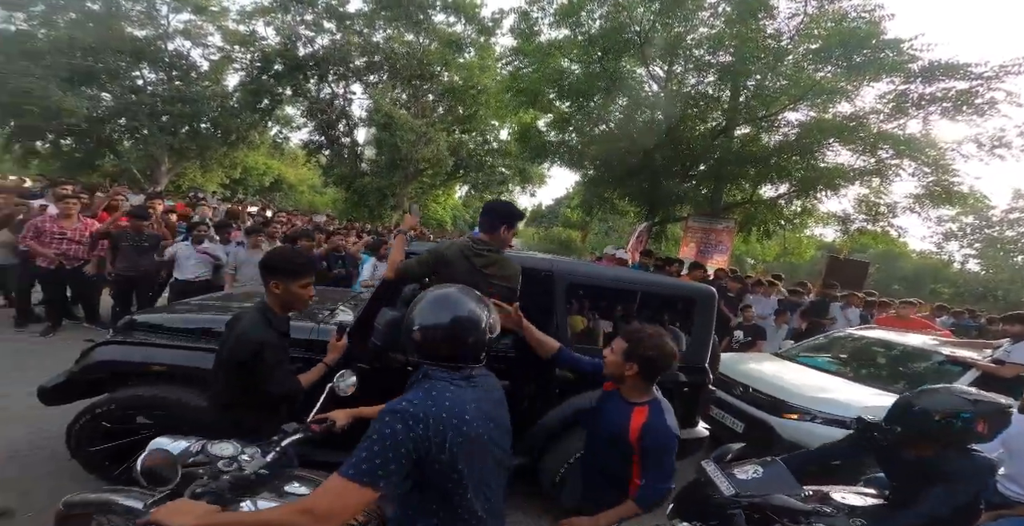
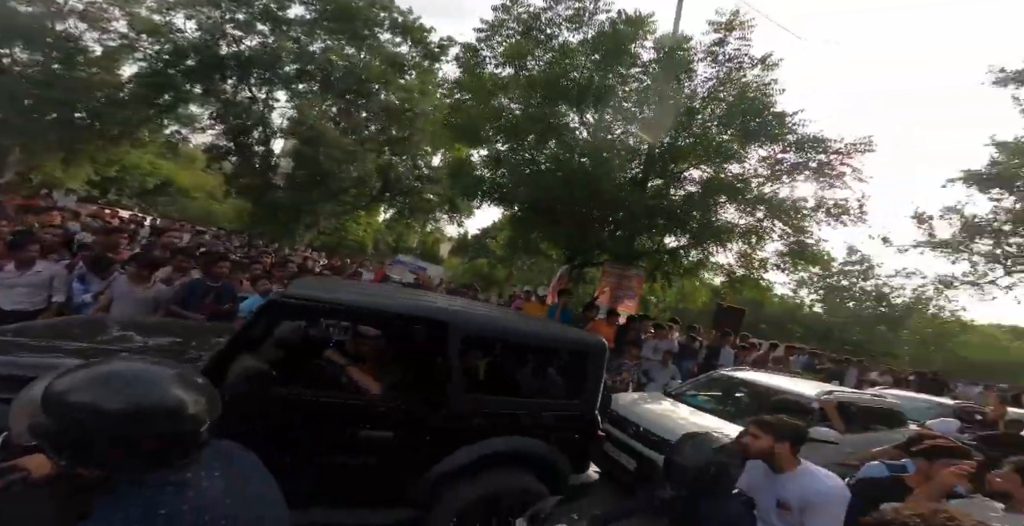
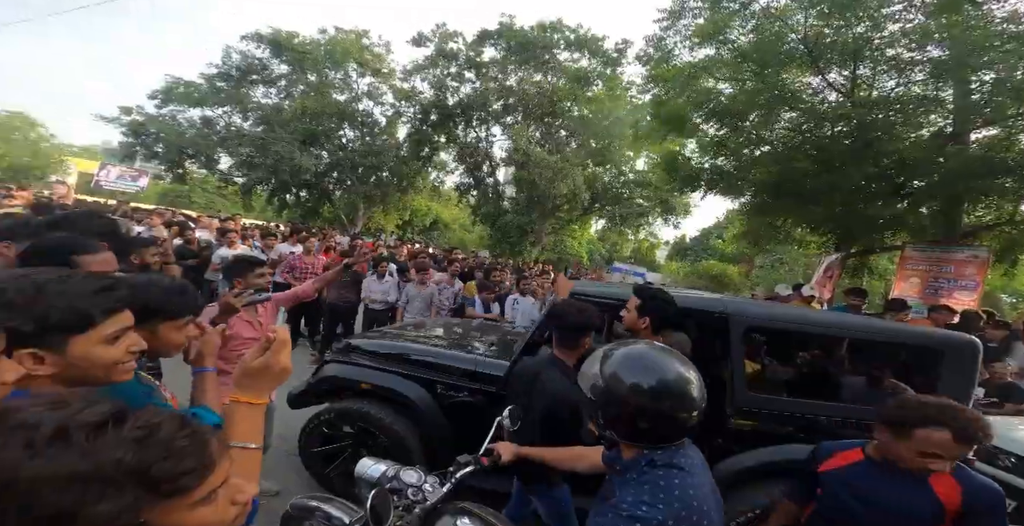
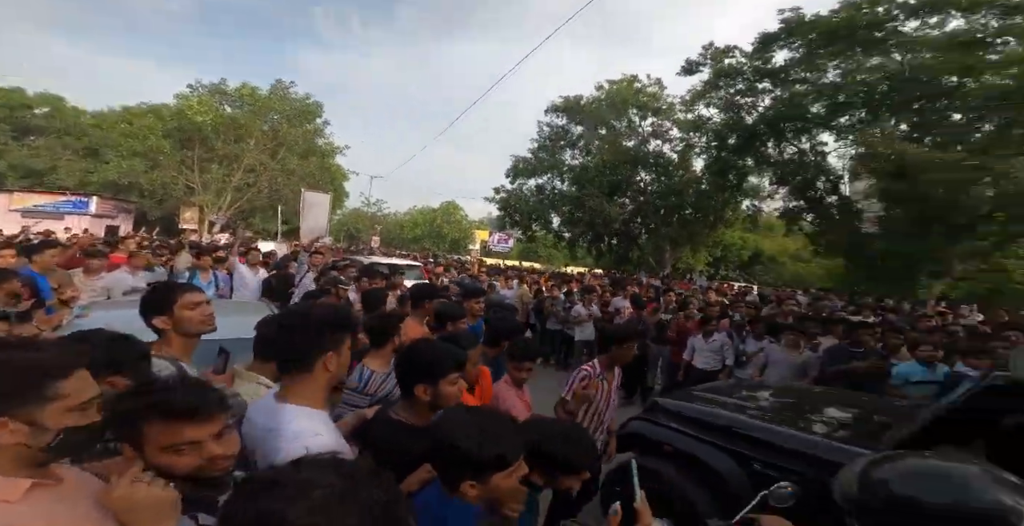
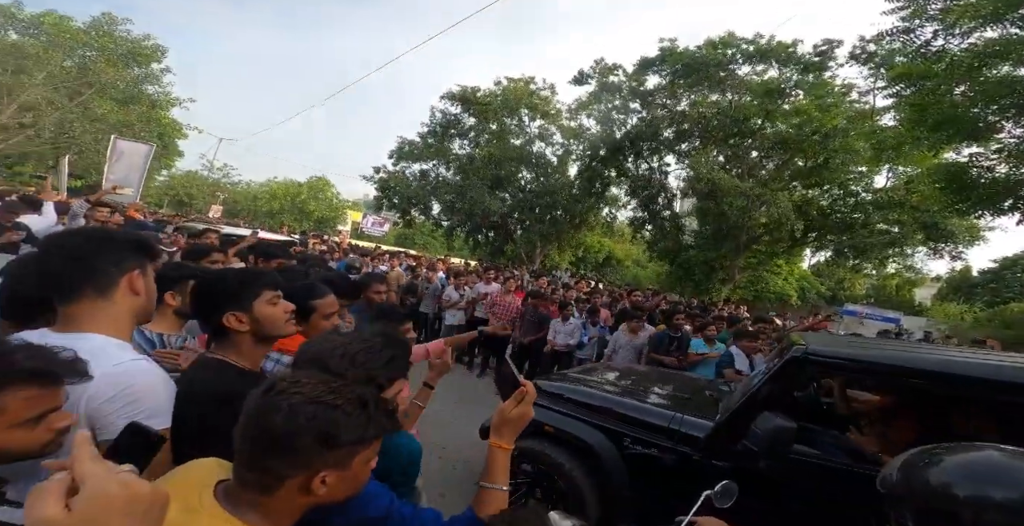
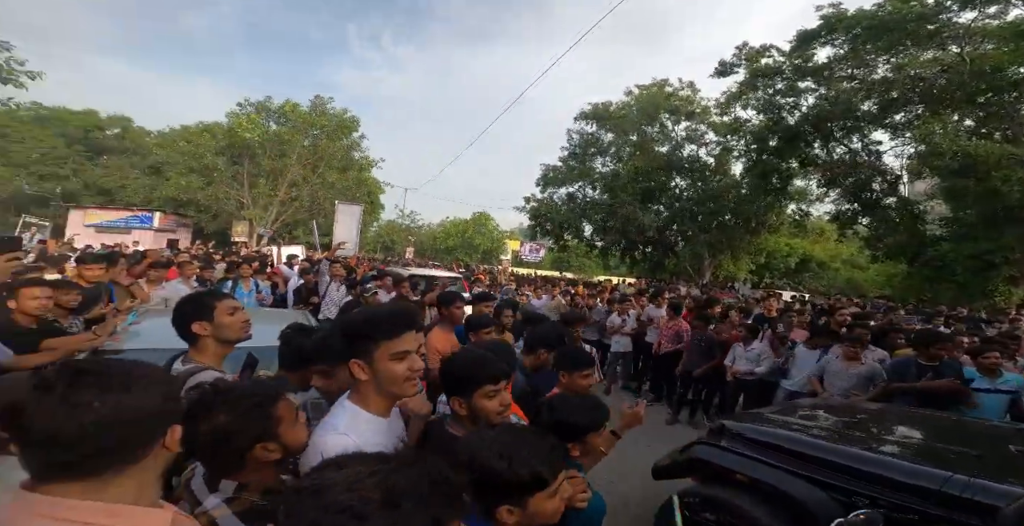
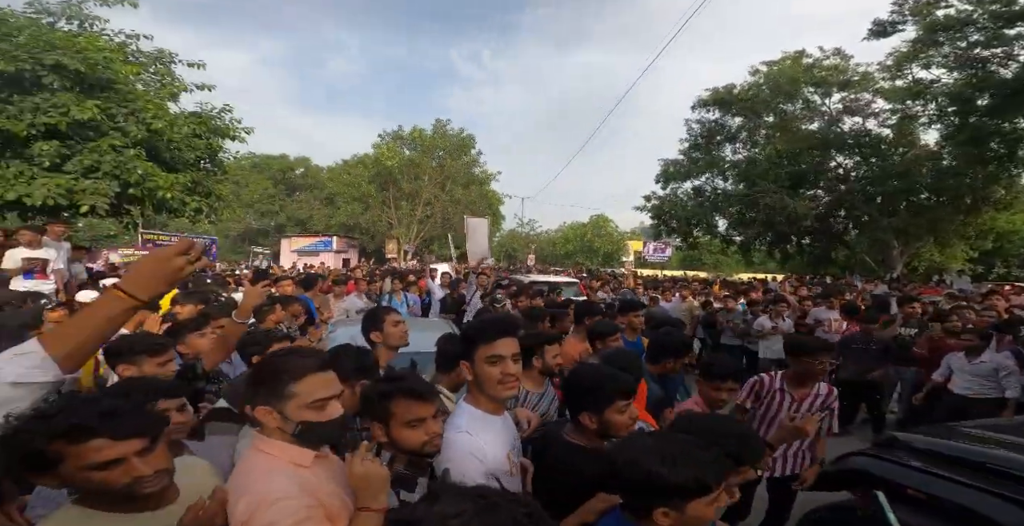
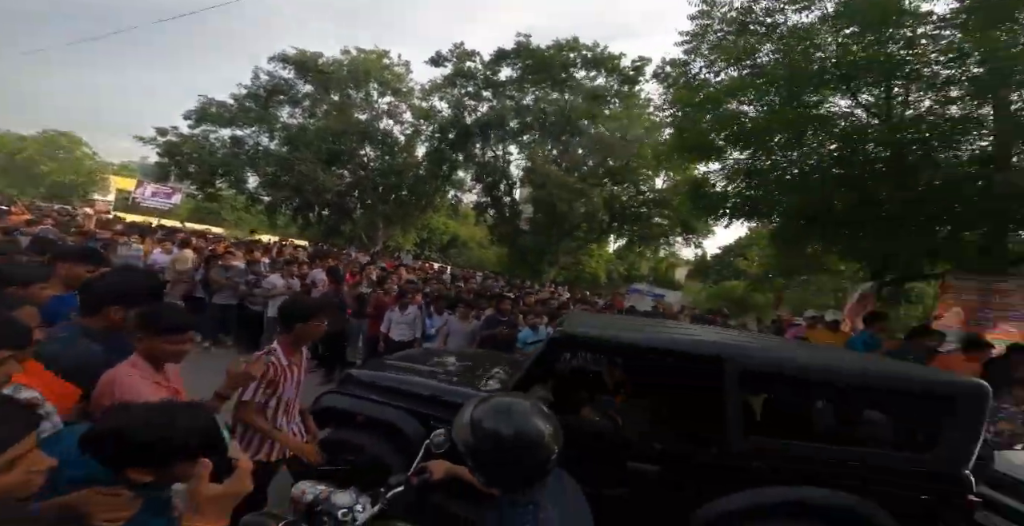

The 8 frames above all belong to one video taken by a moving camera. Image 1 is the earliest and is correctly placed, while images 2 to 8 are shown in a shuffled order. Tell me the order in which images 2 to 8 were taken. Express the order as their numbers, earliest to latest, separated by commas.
3, 5, 6, 7, 4, 8, 2
